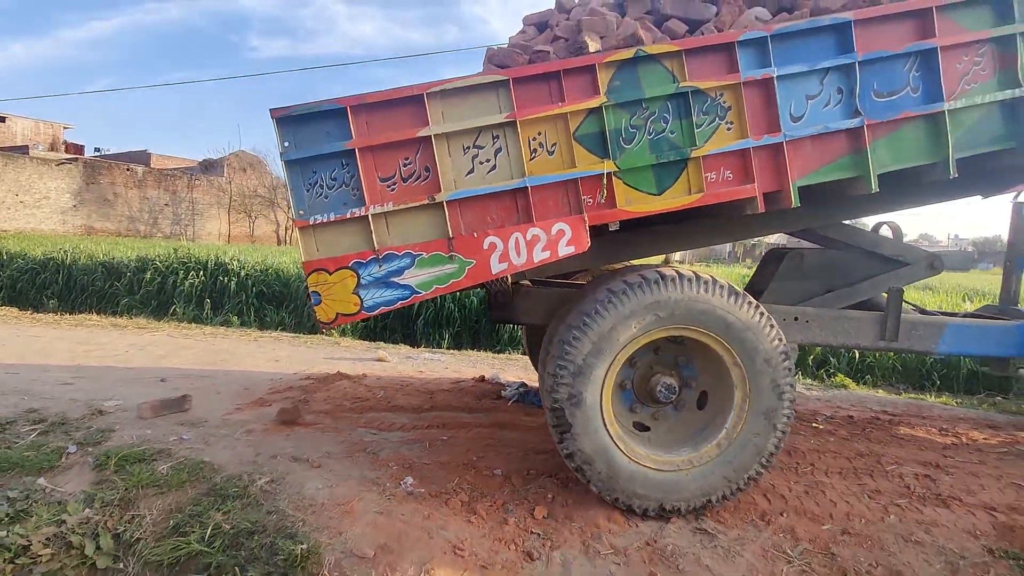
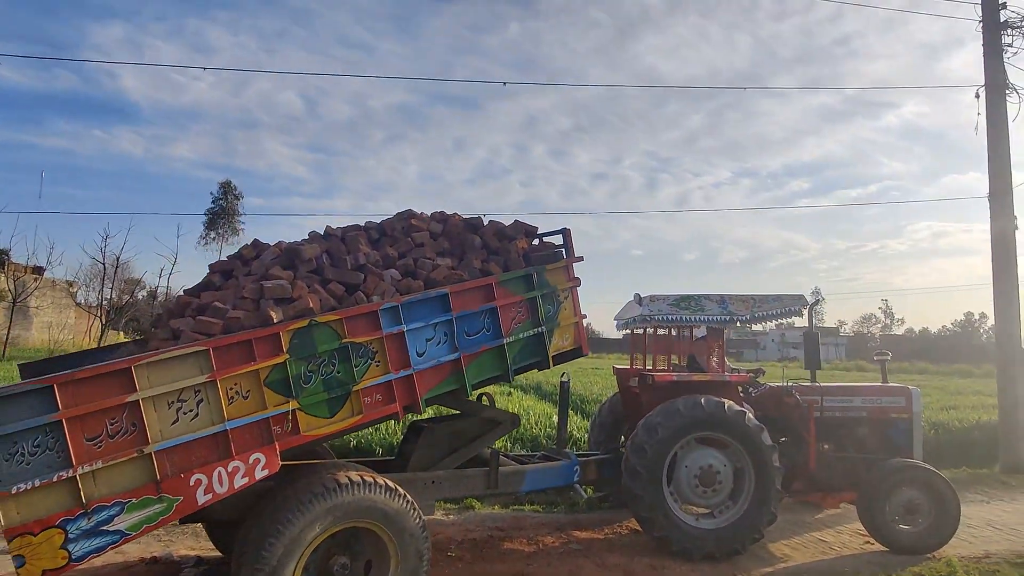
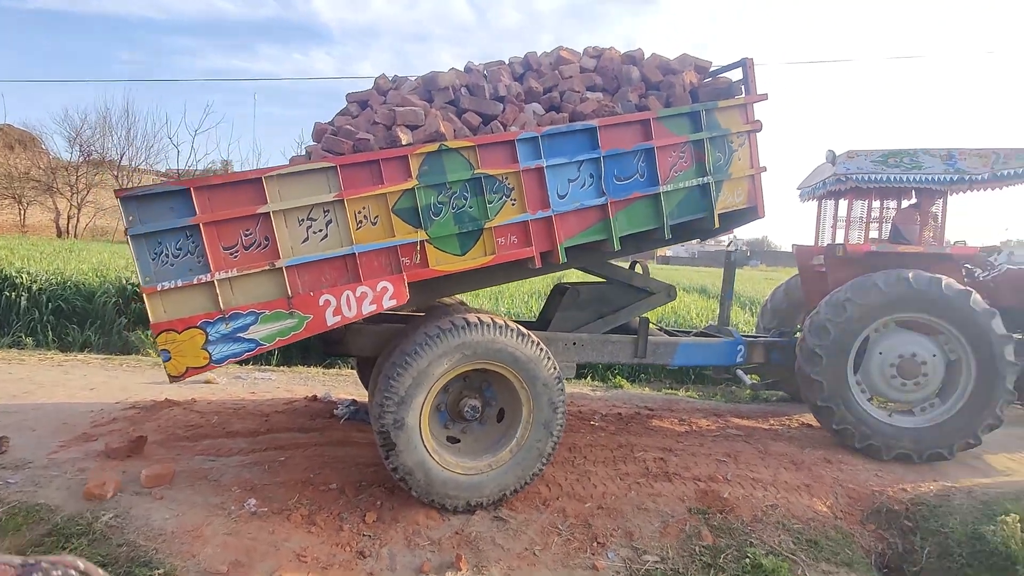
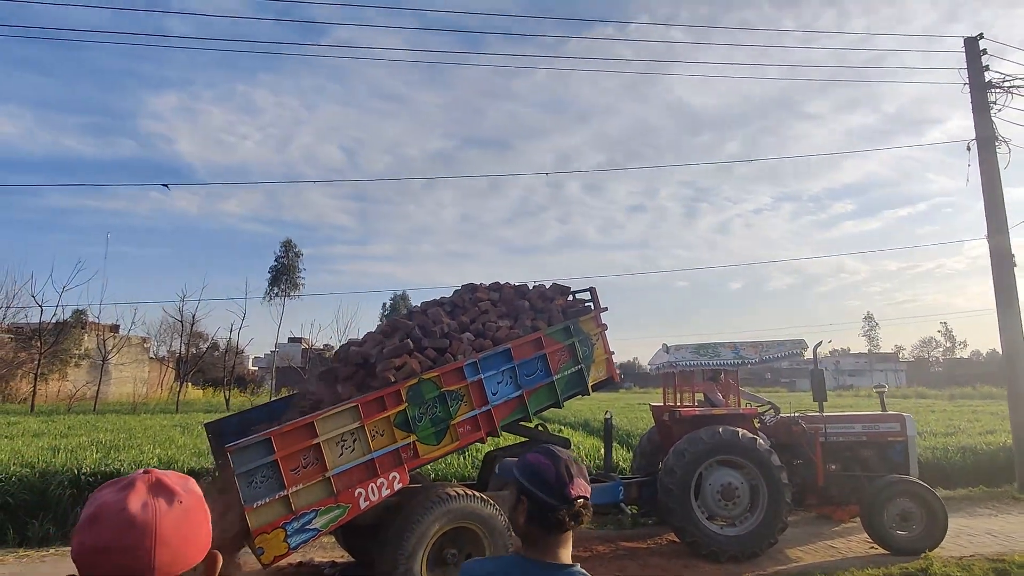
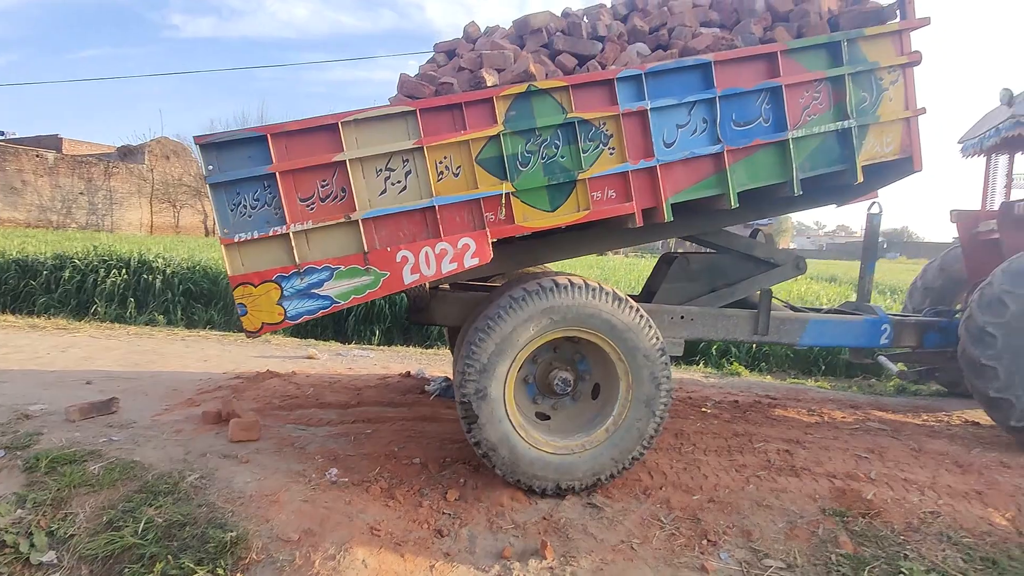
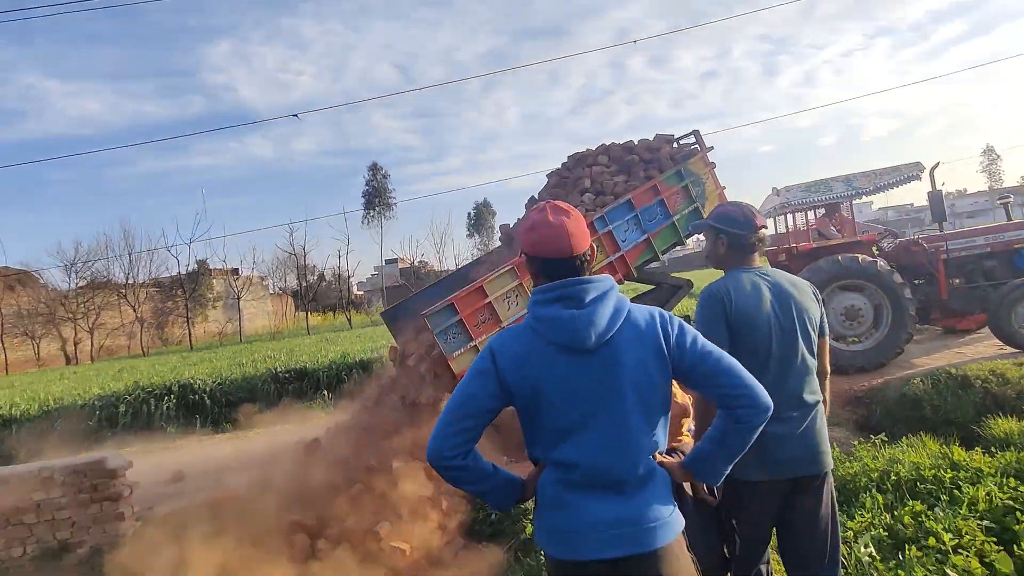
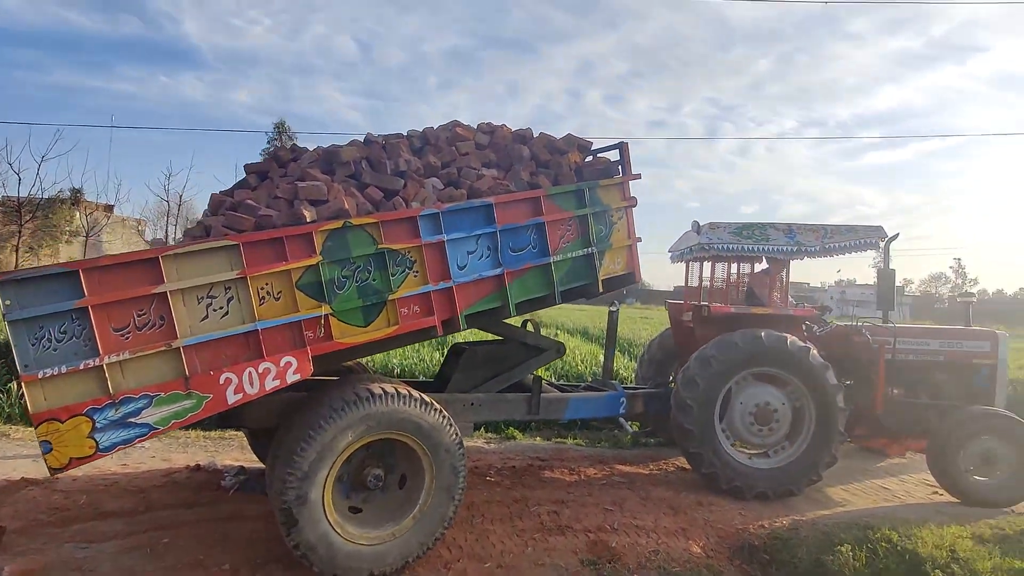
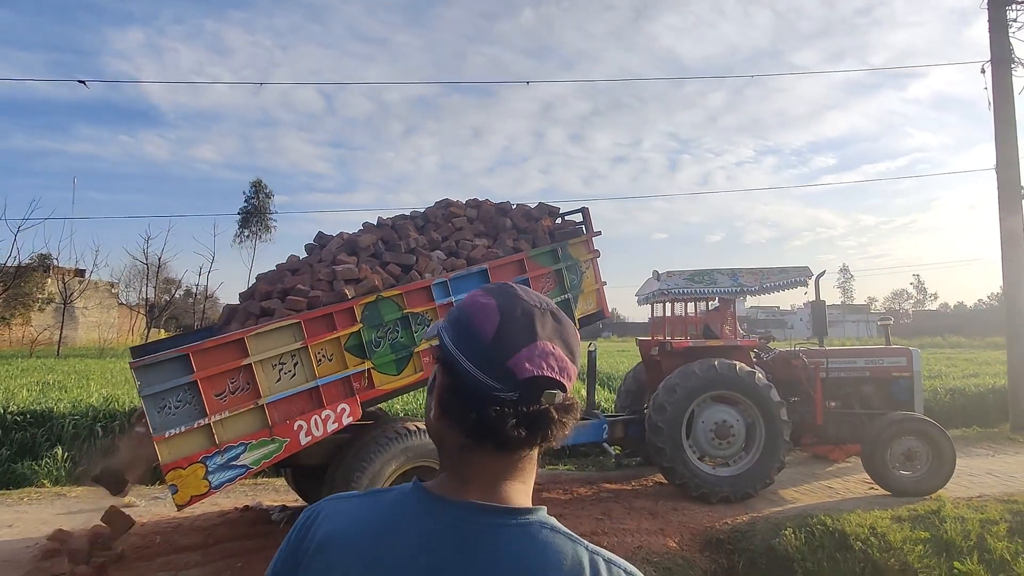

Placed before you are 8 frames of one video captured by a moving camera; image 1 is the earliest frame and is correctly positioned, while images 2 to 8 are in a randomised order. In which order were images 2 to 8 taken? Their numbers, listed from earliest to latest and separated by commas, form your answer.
5, 3, 7, 2, 8, 4, 6
